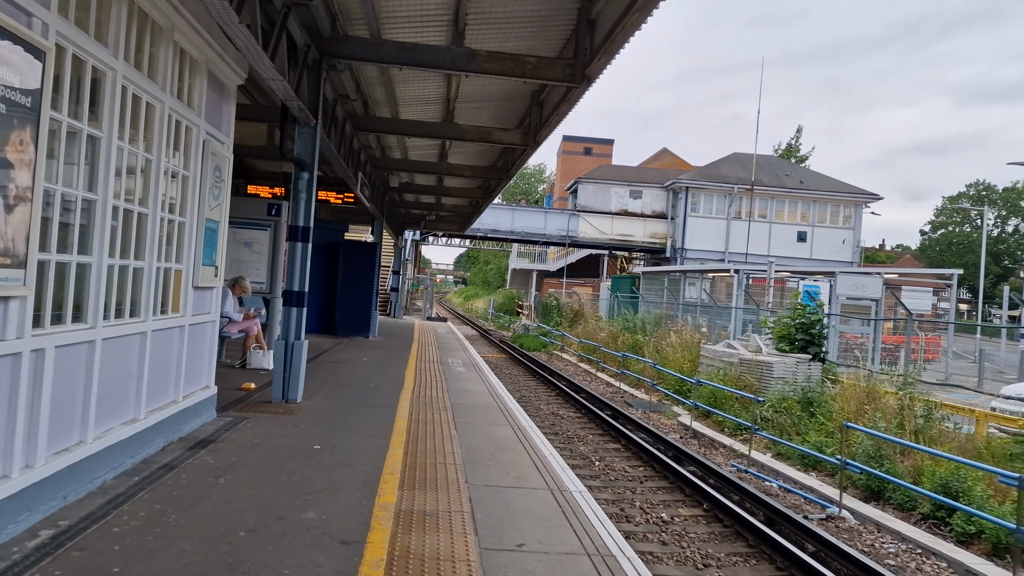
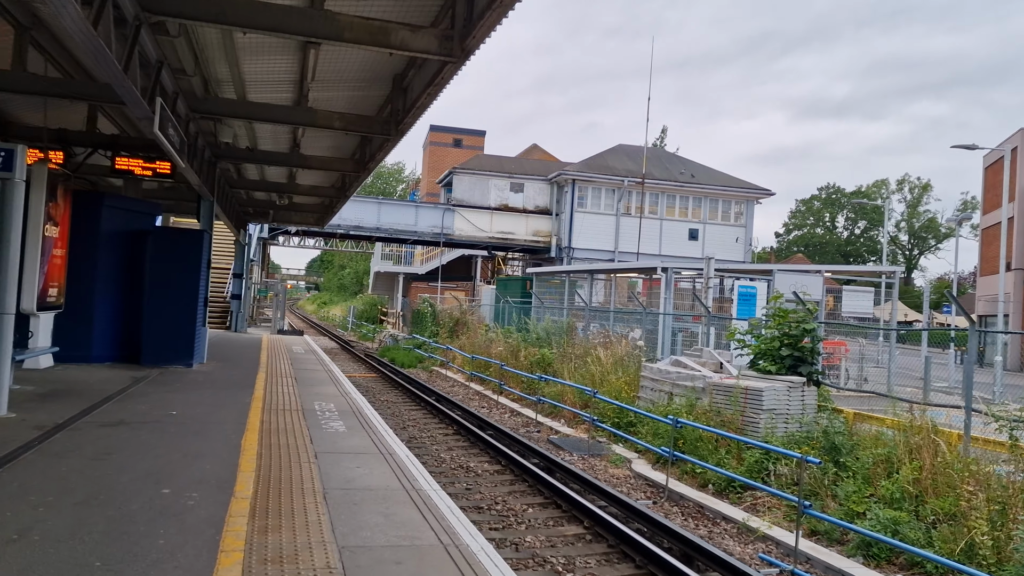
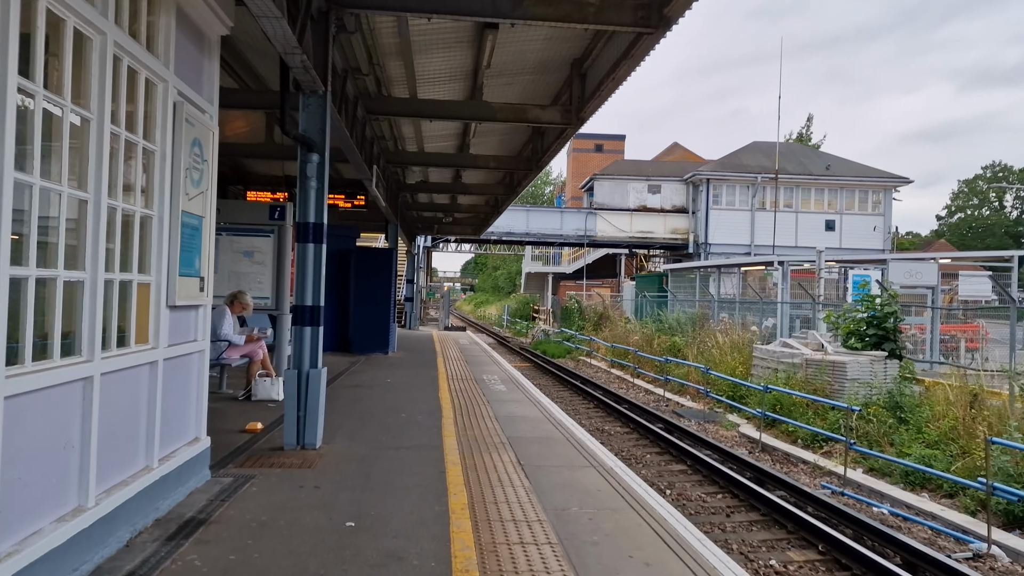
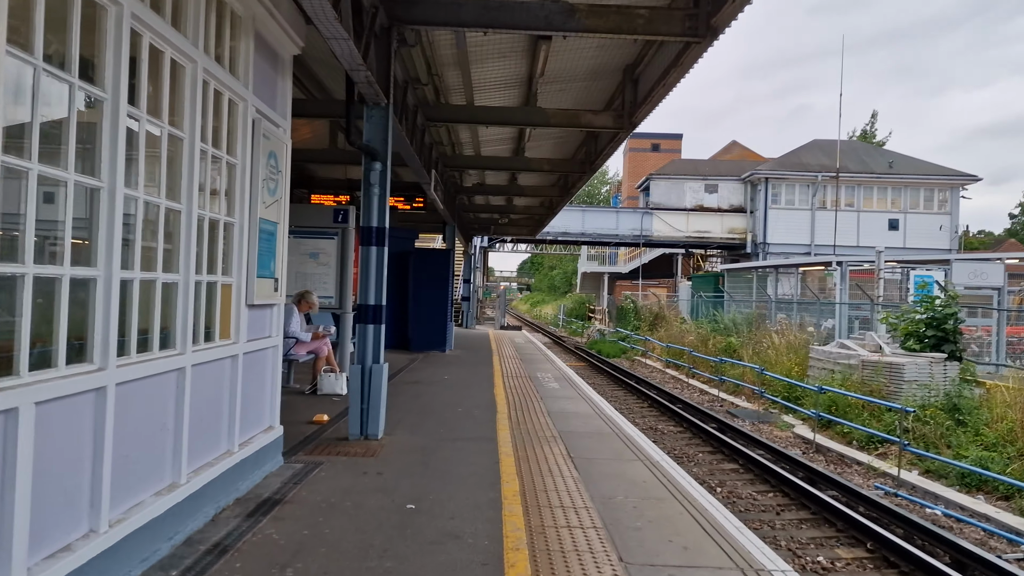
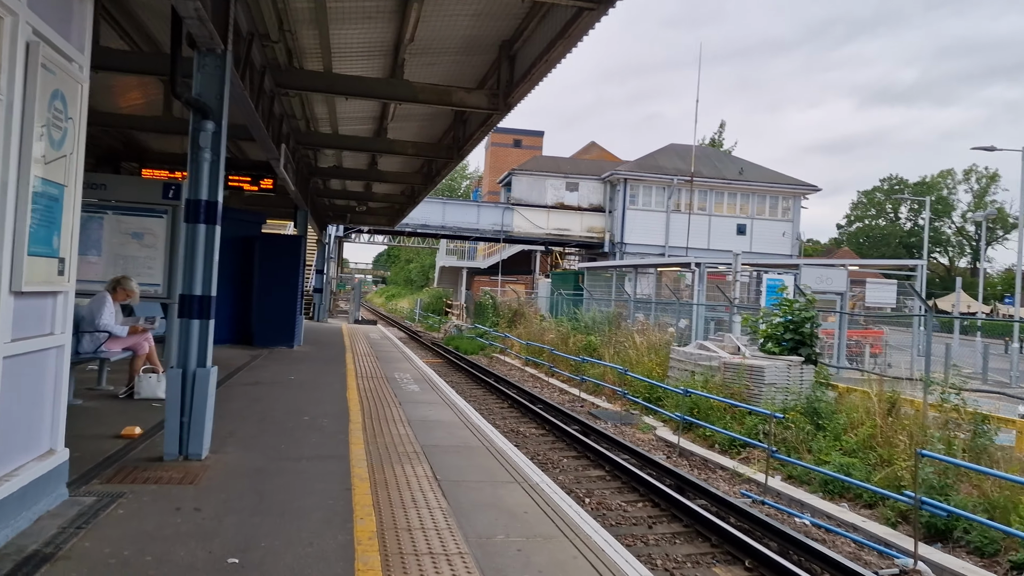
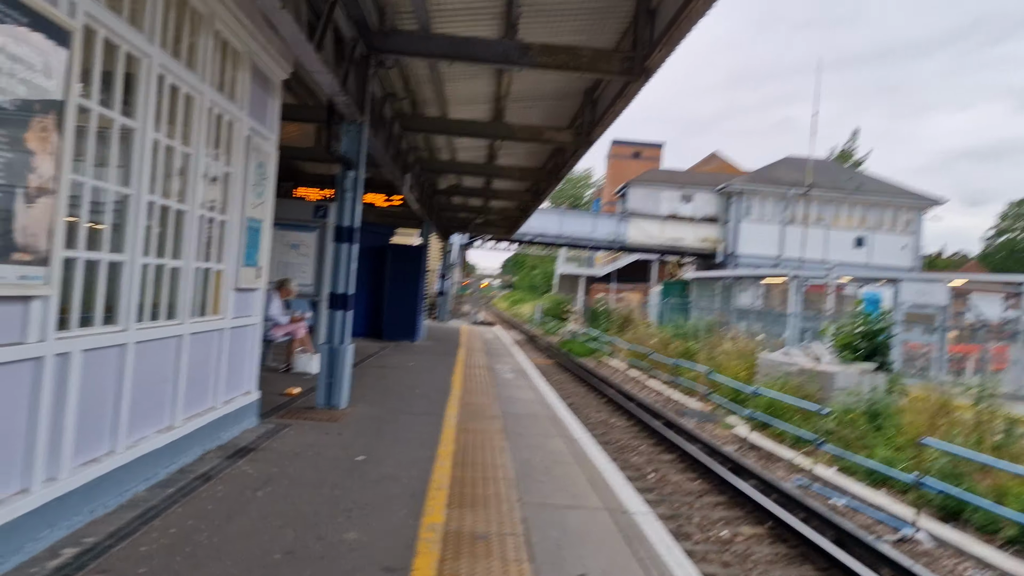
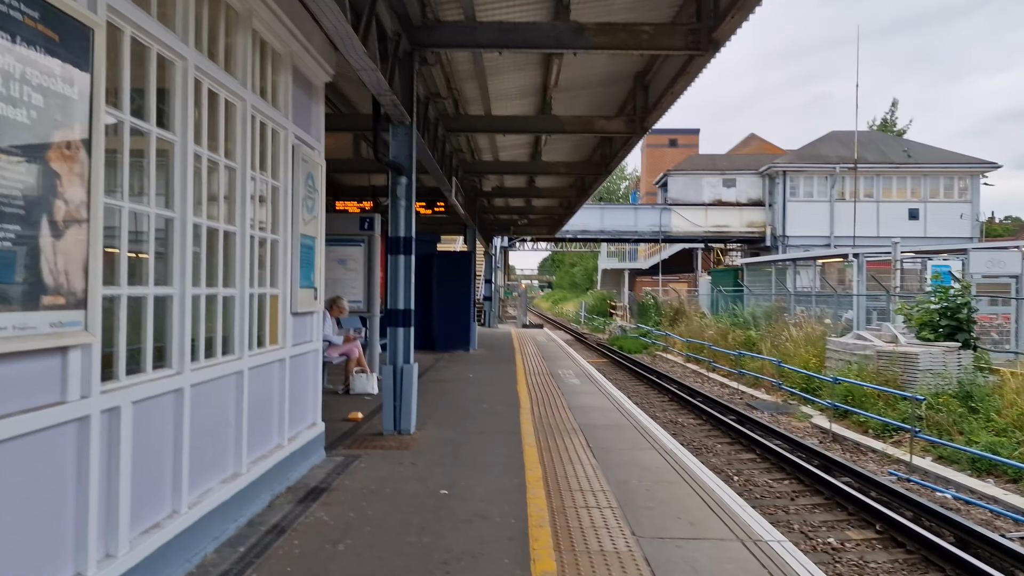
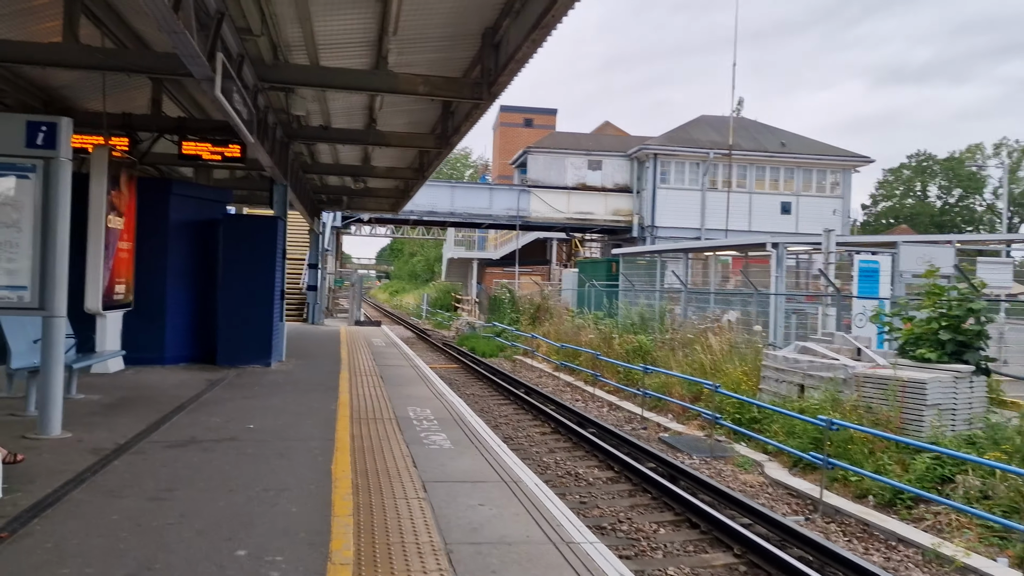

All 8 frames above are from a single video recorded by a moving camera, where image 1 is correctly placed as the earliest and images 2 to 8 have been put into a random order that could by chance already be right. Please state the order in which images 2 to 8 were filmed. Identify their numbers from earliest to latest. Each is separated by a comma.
6, 7, 4, 3, 5, 2, 8
